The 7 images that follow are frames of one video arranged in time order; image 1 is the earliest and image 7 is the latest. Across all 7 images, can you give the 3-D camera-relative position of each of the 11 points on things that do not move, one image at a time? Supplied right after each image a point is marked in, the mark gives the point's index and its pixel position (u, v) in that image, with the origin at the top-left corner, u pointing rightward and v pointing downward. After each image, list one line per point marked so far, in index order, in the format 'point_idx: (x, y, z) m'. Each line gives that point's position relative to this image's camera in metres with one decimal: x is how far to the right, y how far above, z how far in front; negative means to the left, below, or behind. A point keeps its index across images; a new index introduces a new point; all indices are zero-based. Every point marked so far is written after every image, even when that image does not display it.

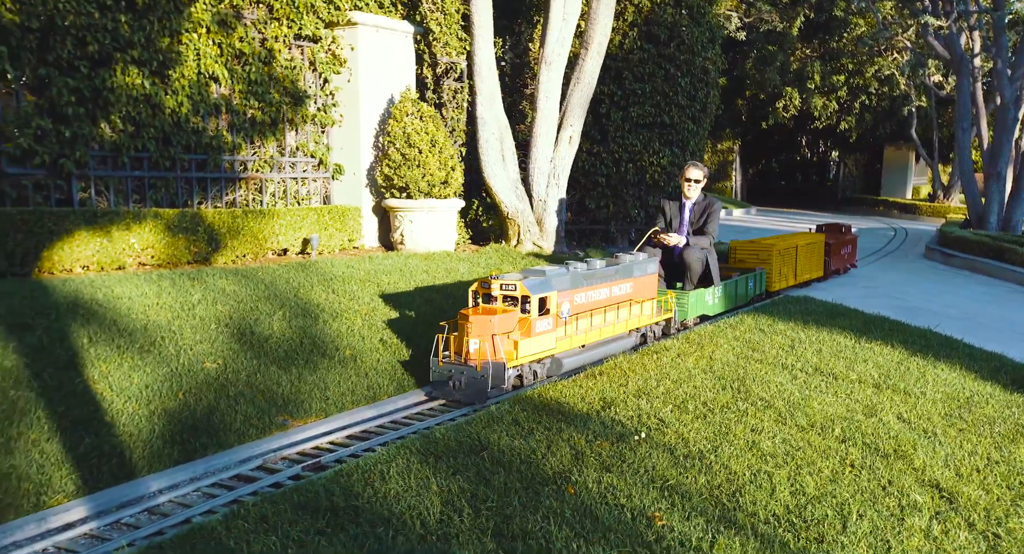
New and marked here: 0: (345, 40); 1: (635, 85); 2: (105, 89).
0: (-2.7, +3.7, +13.4) m
1: (+2.4, +3.7, +16.4) m
2: (-4.8, +2.2, +9.9) m
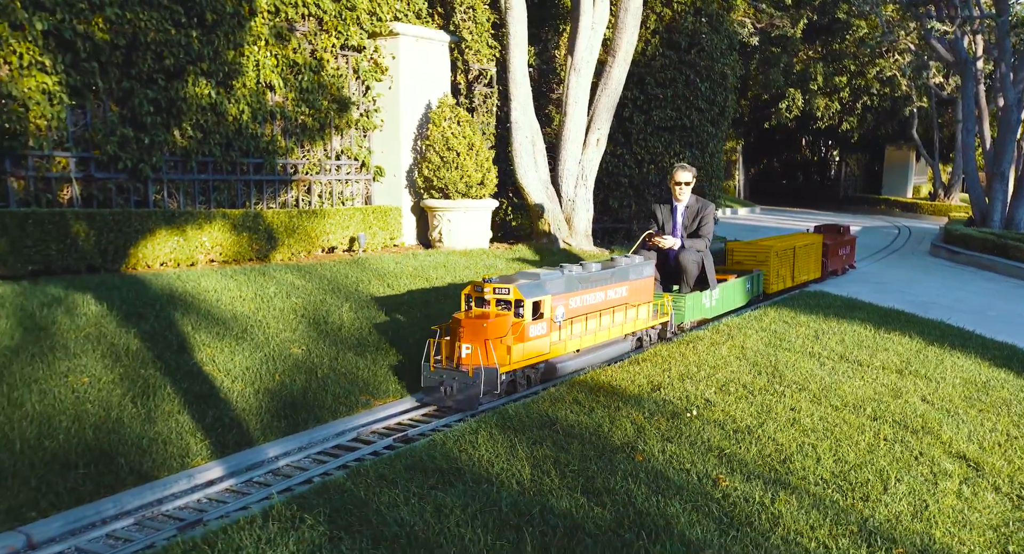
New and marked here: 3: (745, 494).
0: (-2.1, +3.8, +14.1) m
1: (+3.0, +3.8, +17.2) m
2: (-4.2, +2.2, +10.6) m
3: (+1.7, -1.6, +6.1) m
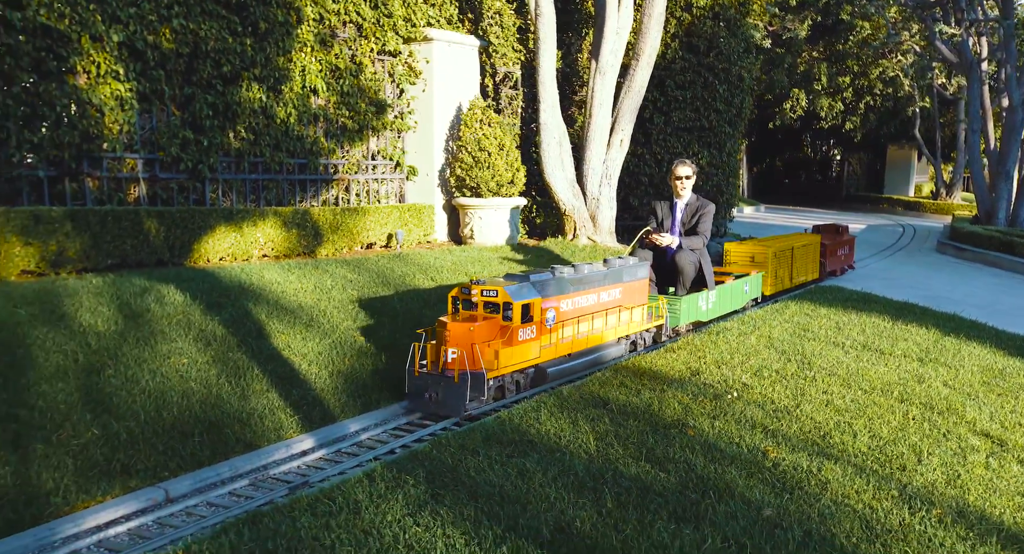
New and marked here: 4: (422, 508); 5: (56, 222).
0: (-1.6, +3.9, +14.6) m
1: (+3.5, +3.9, +17.7) m
2: (-3.7, +2.3, +11.2) m
3: (+2.2, -1.5, +6.6) m
4: (-0.5, -1.4, +5.2) m
5: (-4.7, +0.5, +8.7) m
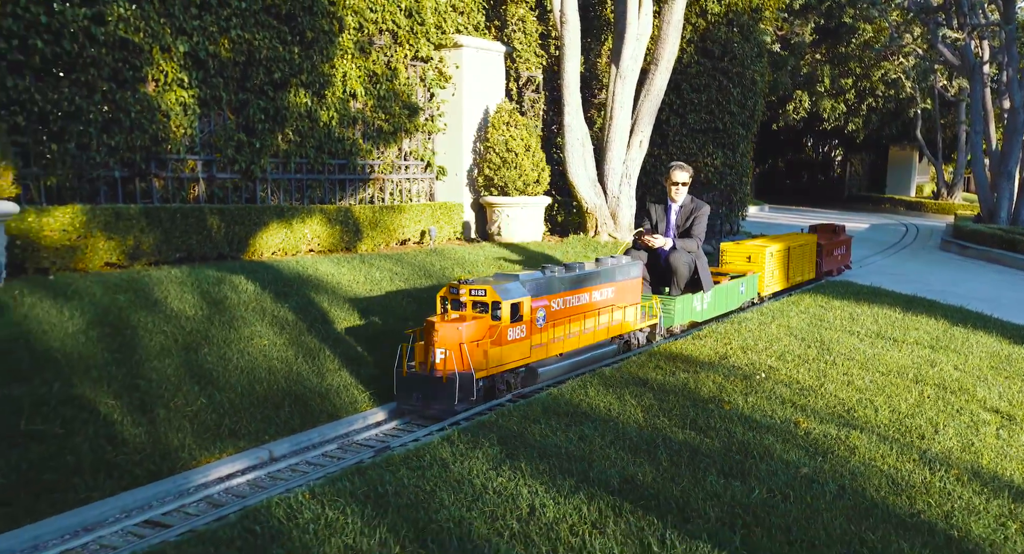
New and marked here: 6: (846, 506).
0: (-1.1, +3.9, +15.3) m
1: (+3.9, +4.0, +18.4) m
2: (-3.2, +2.4, +11.9) m
3: (+2.7, -1.3, +7.3) m
4: (-0.1, -1.3, +5.8) m
5: (-4.2, +0.6, +9.4) m
6: (+2.2, -1.5, +5.6) m
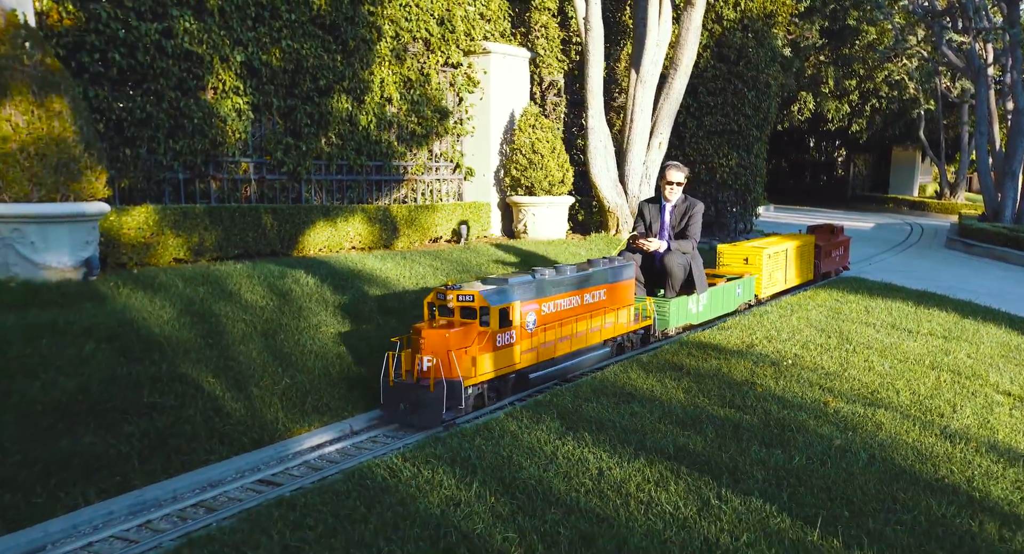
0: (-0.6, +4.0, +16.0) m
1: (+4.4, +4.1, +19.0) m
2: (-2.7, +2.4, +12.5) m
3: (+3.2, -1.2, +7.9) m
4: (+0.4, -1.2, +6.4) m
5: (-3.7, +0.7, +10.0) m
6: (+2.7, -1.4, +6.2) m
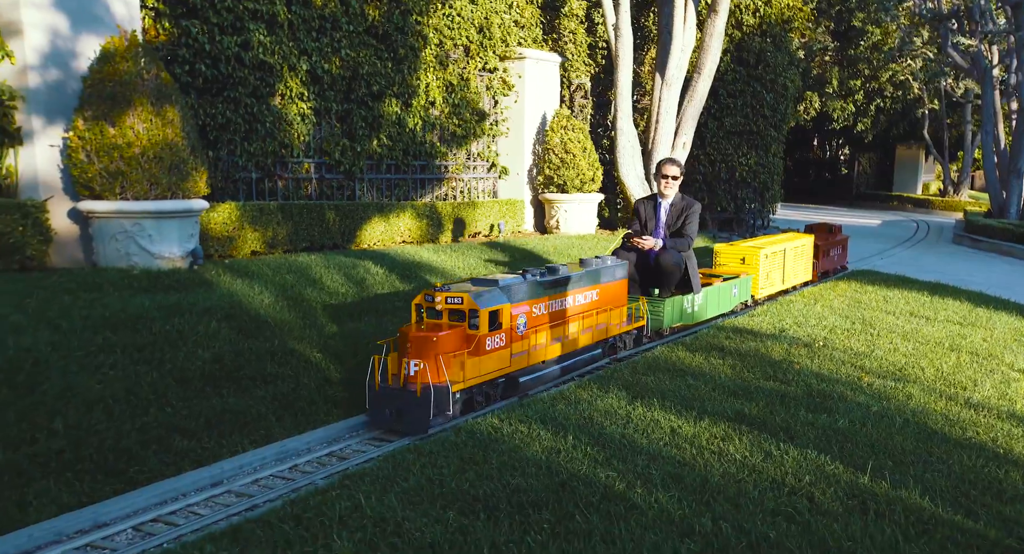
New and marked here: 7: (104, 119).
0: (0.0, +4.1, +16.8) m
1: (+5.1, +4.2, +19.8) m
2: (-2.1, +2.5, +13.3) m
3: (+3.8, -1.1, +8.7) m
4: (+1.0, -1.1, +7.3) m
5: (-3.1, +0.8, +10.8) m
6: (+3.4, -1.3, +7.1) m
7: (-3.8, +1.5, +7.9) m
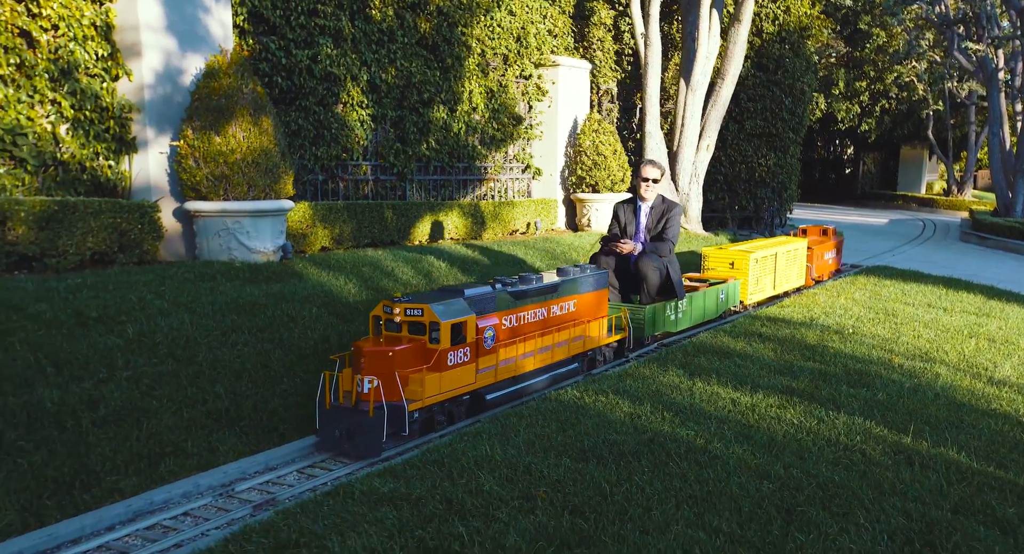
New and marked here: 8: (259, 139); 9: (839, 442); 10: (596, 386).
0: (+0.7, +4.2, +17.6) m
1: (+5.8, +4.3, +20.7) m
2: (-1.4, +2.6, +14.2) m
3: (+4.5, -1.0, +9.5) m
4: (+1.7, -1.0, +8.1) m
5: (-2.4, +0.9, +11.7) m
6: (+4.0, -1.2, +7.9) m
7: (-3.2, +1.6, +8.8) m
8: (-2.7, +1.5, +9.0) m
9: (+2.5, -1.3, +6.4) m
10: (+0.7, -1.0, +7.5) m
